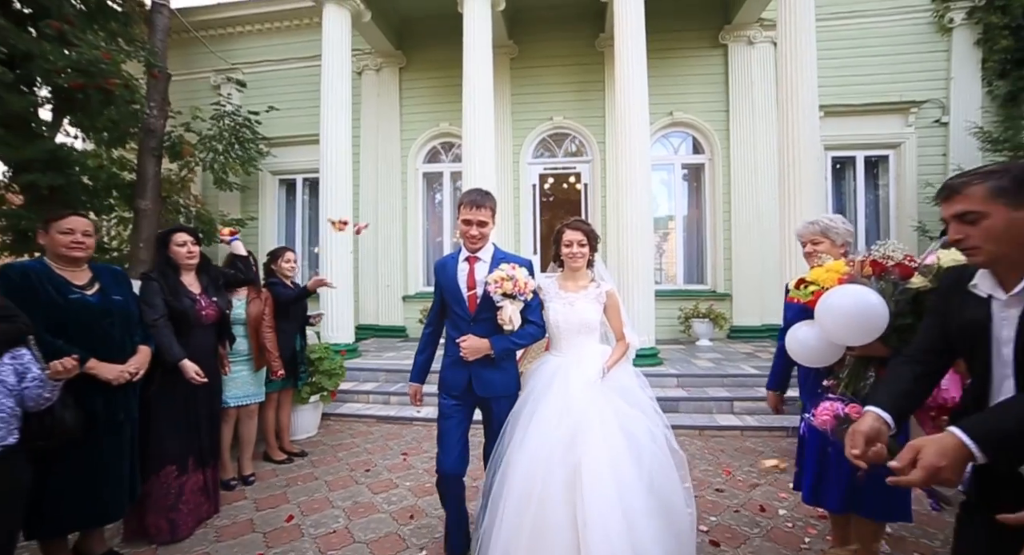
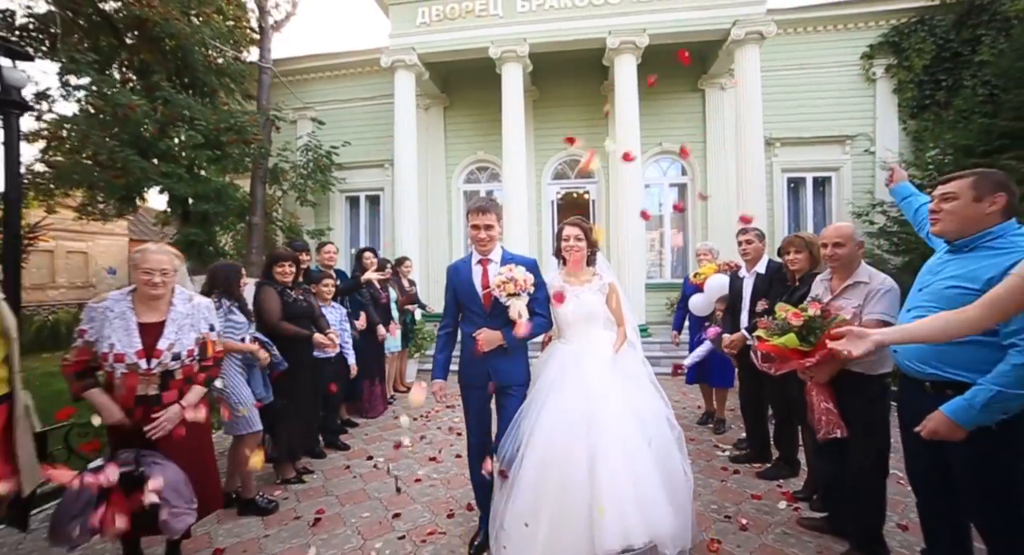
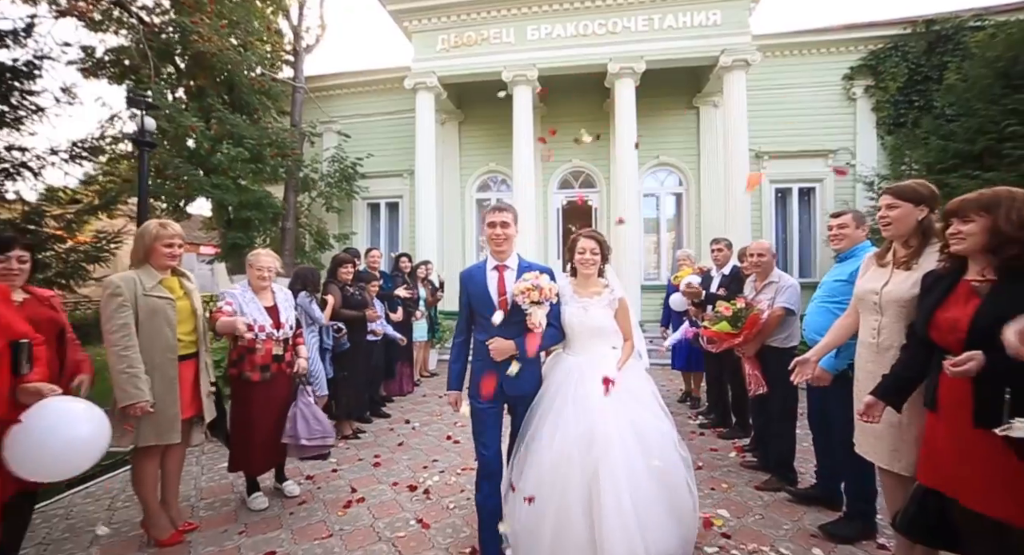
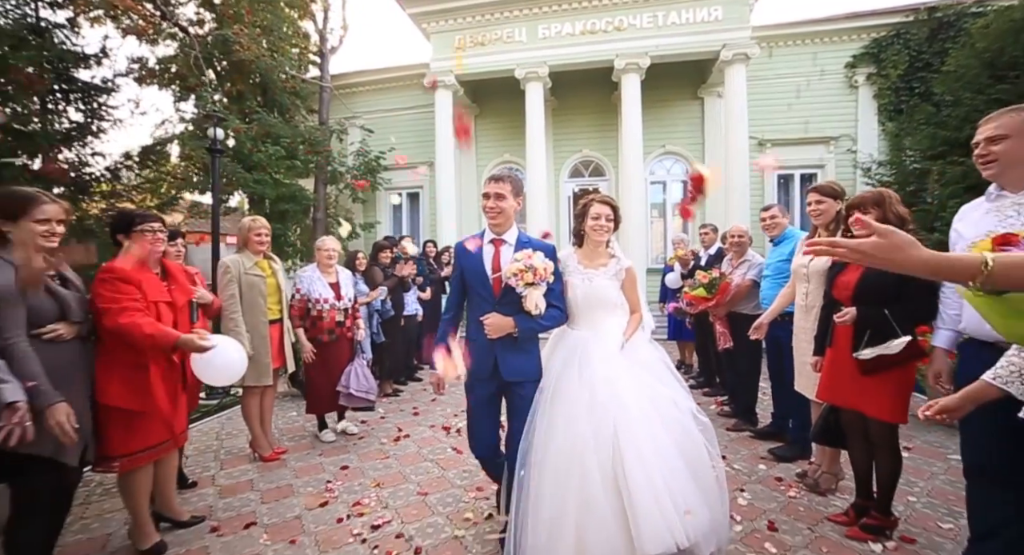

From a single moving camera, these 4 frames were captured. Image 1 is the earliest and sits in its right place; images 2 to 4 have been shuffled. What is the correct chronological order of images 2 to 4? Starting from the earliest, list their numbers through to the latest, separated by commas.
2, 3, 4
